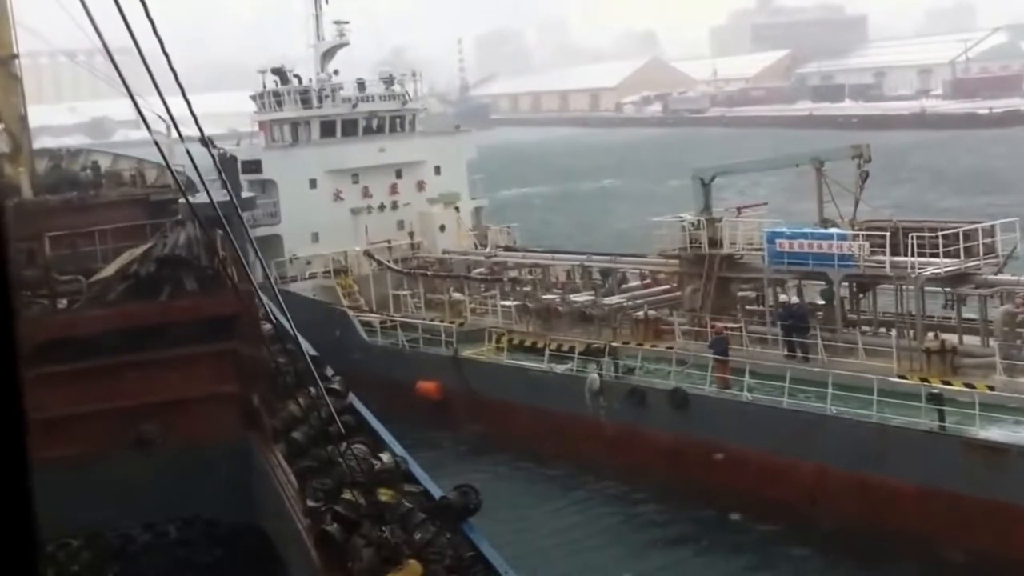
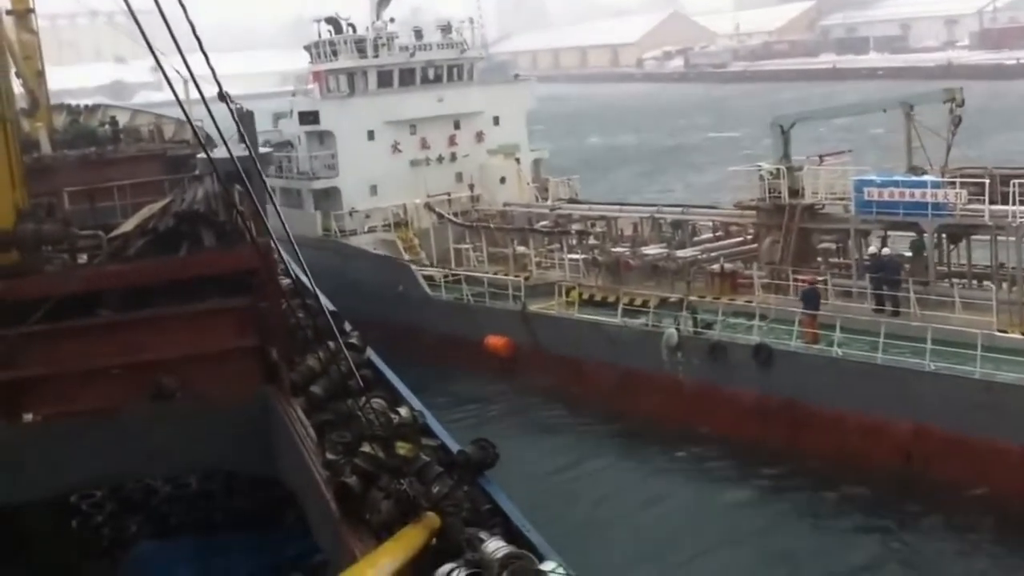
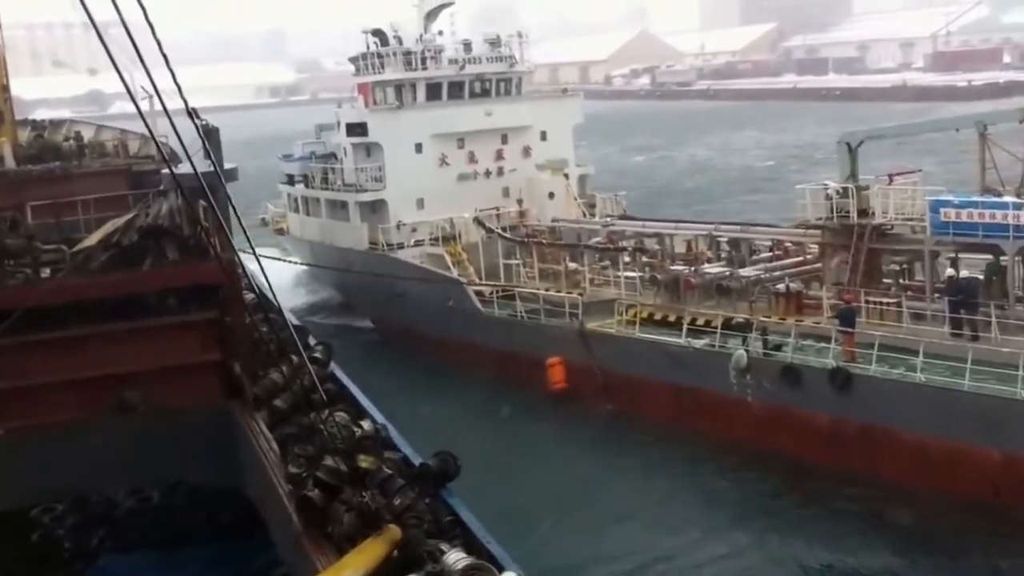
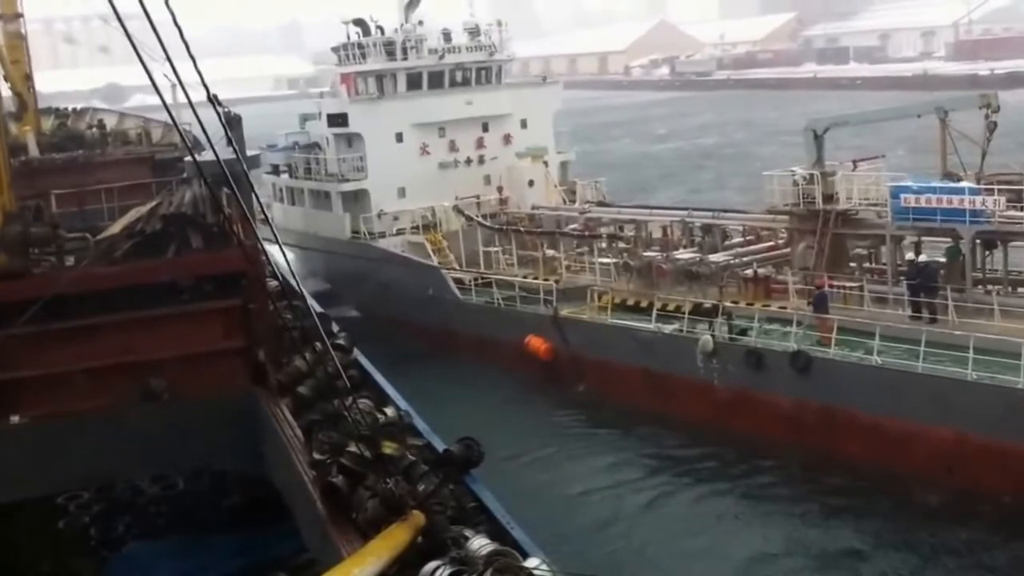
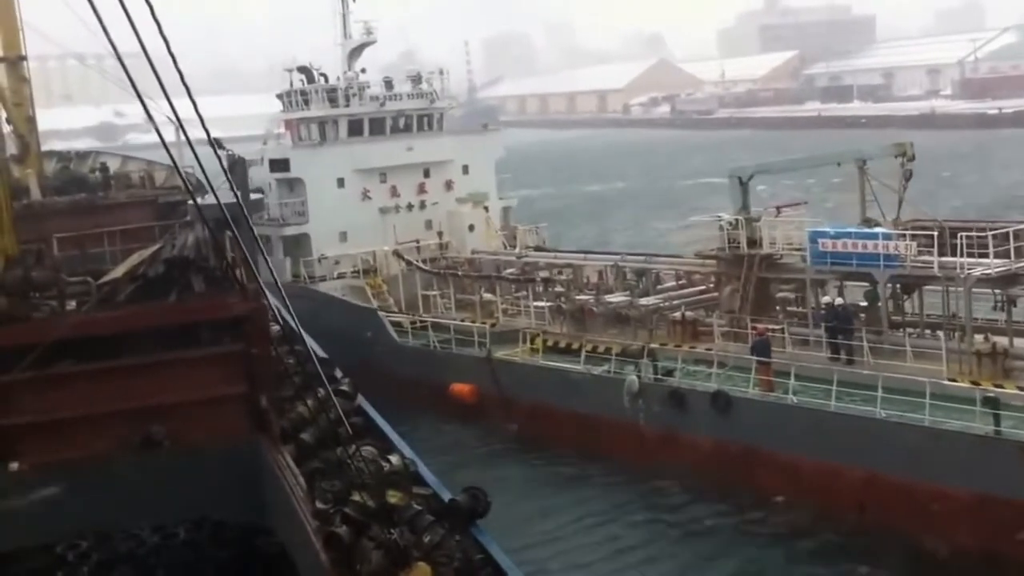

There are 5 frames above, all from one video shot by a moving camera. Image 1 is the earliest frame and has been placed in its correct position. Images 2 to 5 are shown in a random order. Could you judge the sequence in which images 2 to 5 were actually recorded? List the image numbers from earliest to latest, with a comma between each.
5, 2, 4, 3
